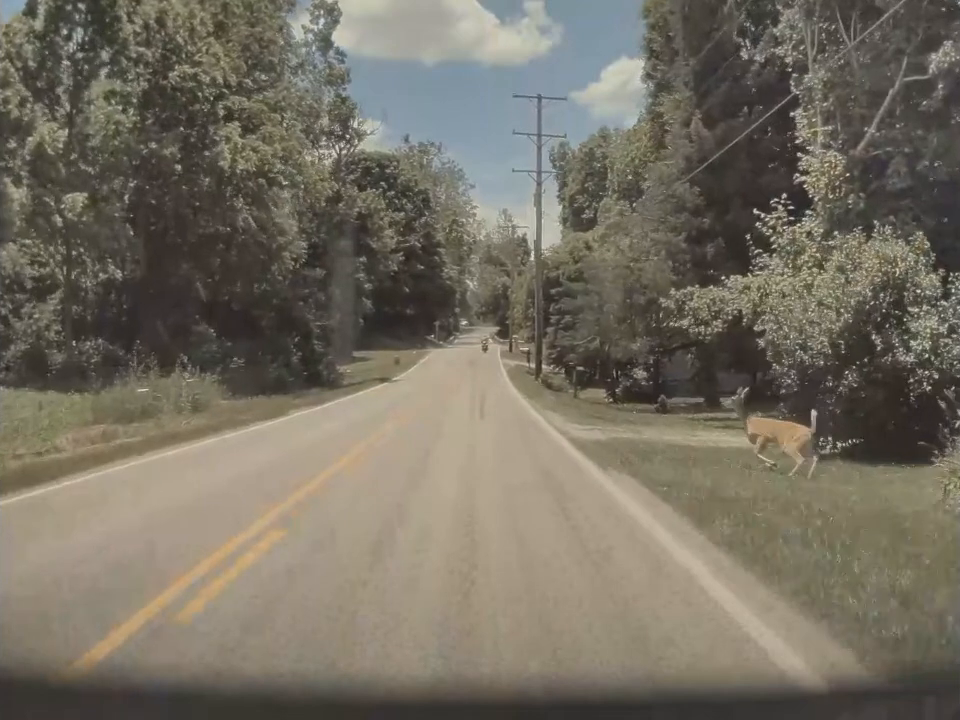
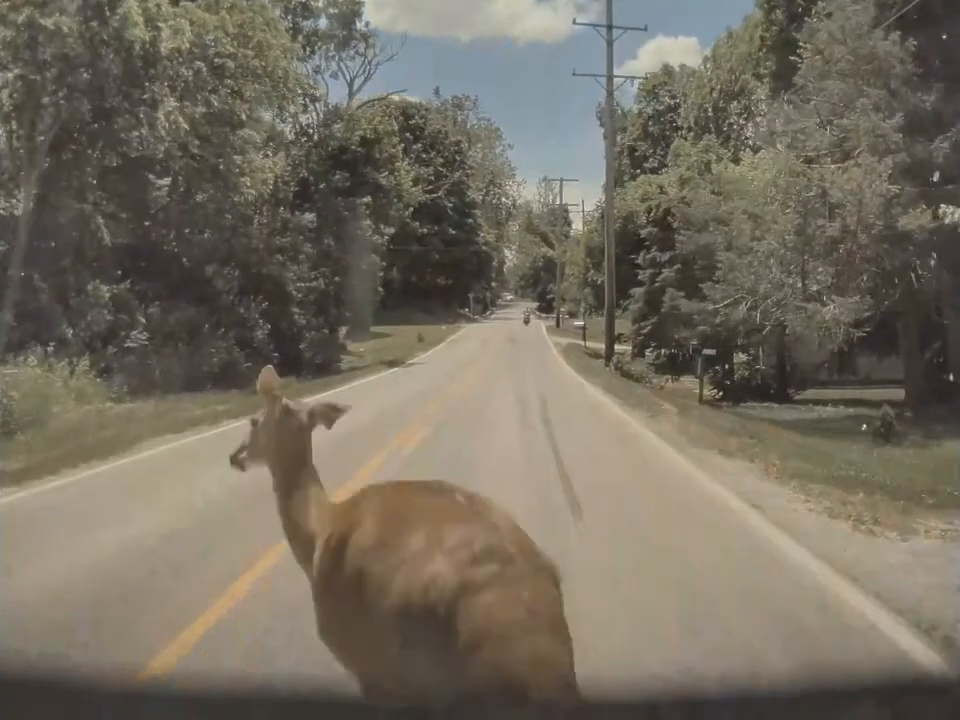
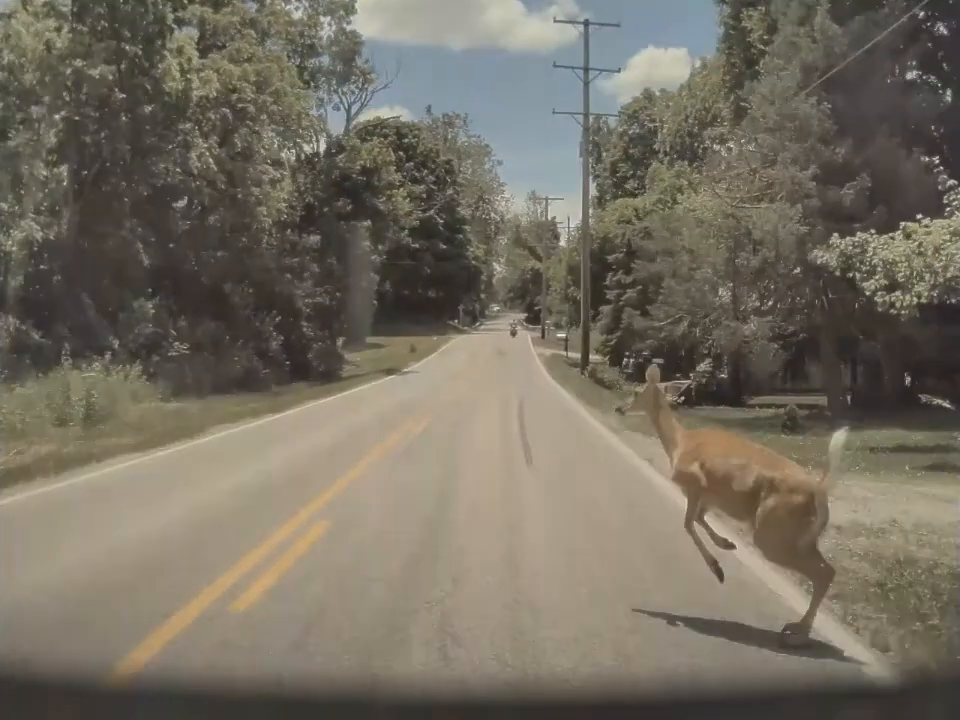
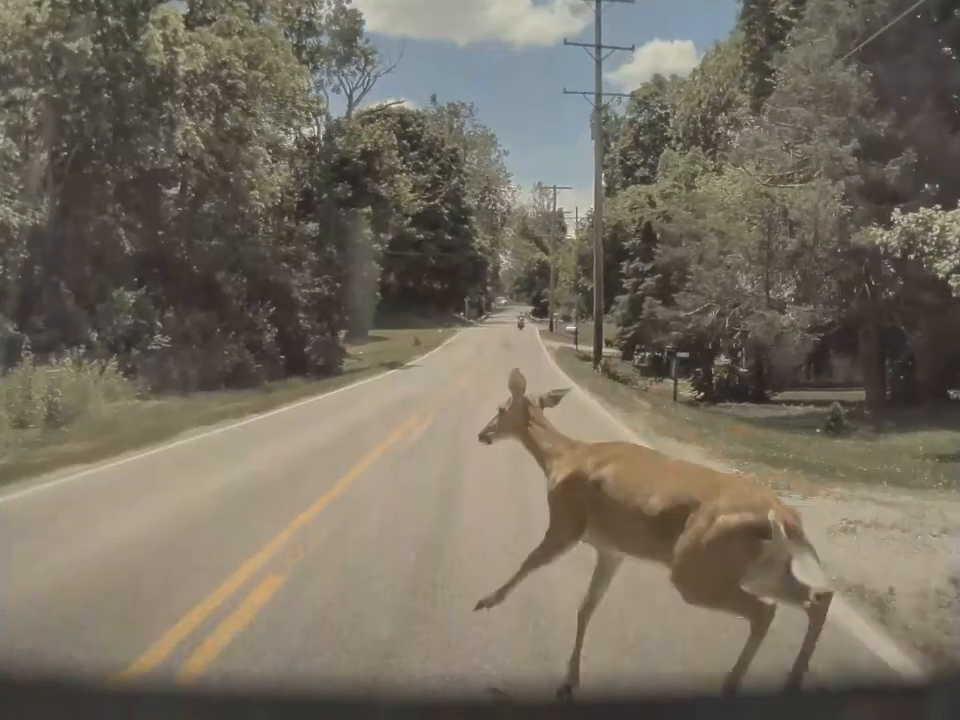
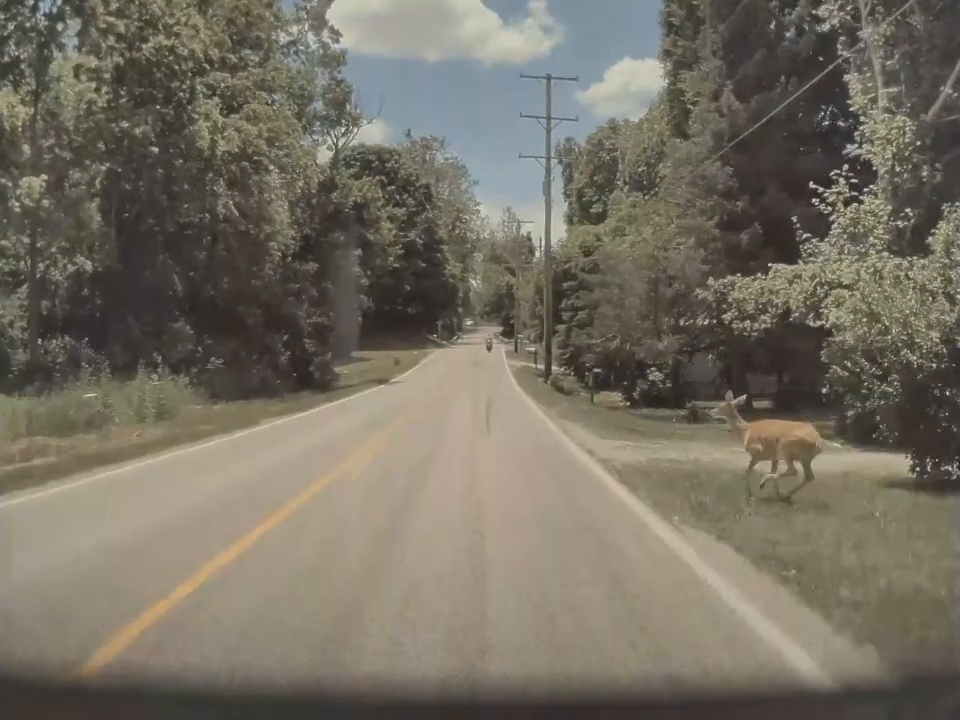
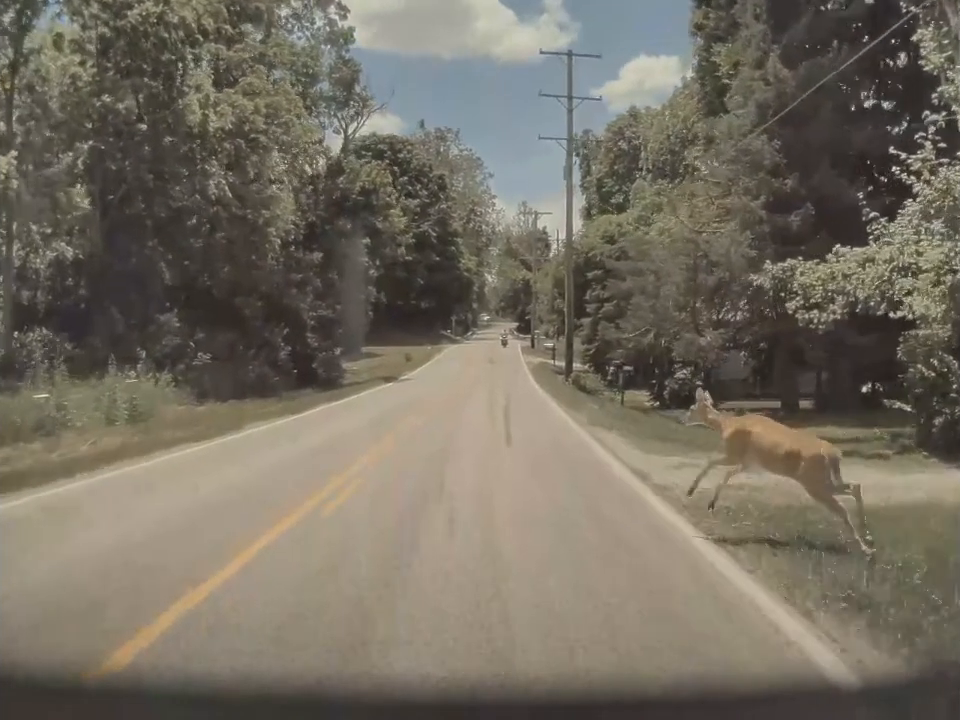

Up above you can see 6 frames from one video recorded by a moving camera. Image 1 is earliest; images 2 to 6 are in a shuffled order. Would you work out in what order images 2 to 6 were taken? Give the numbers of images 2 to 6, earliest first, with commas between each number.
5, 6, 3, 4, 2
